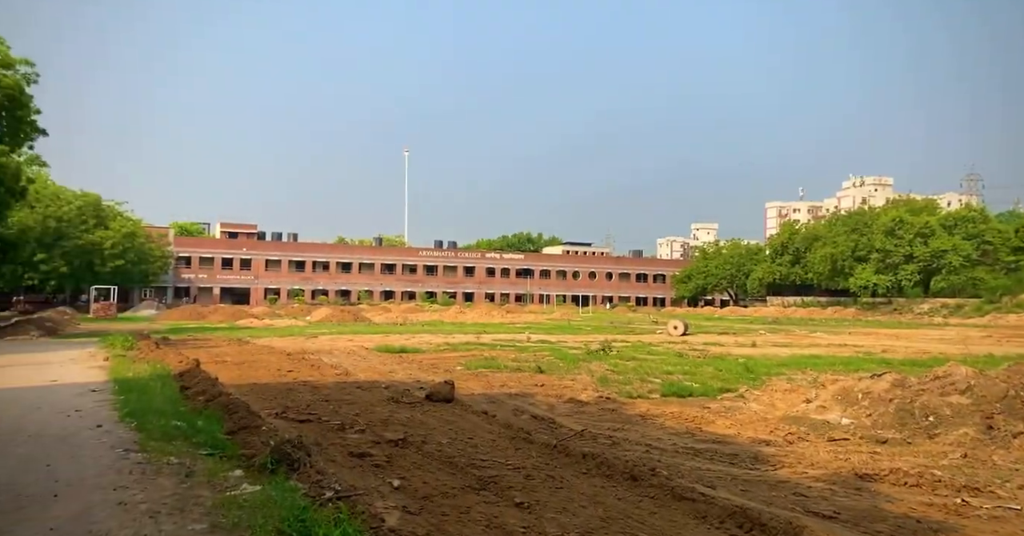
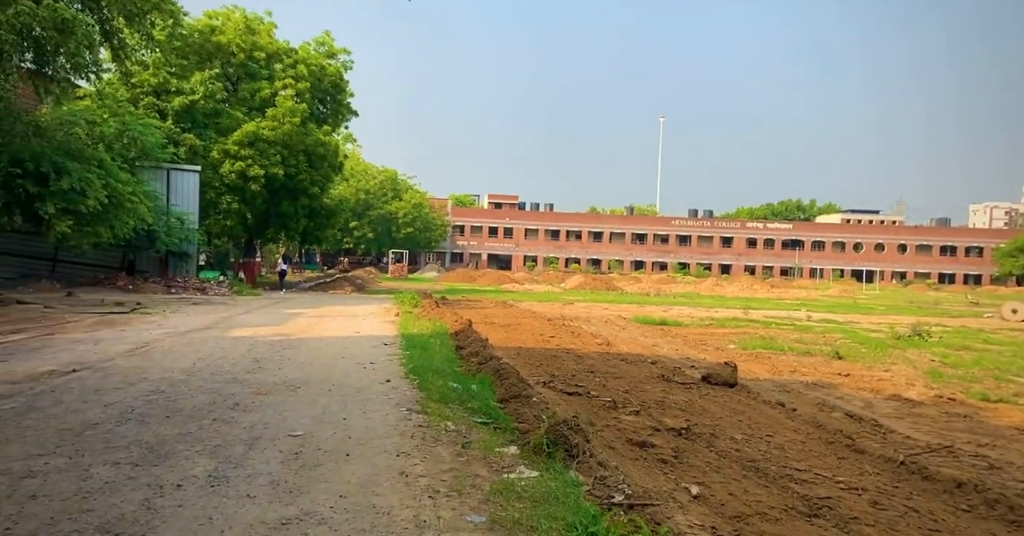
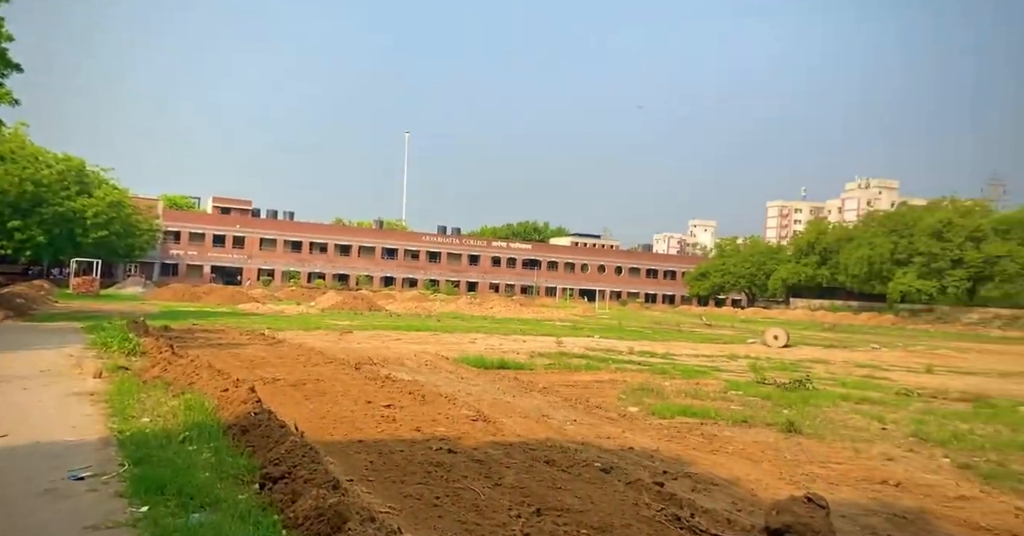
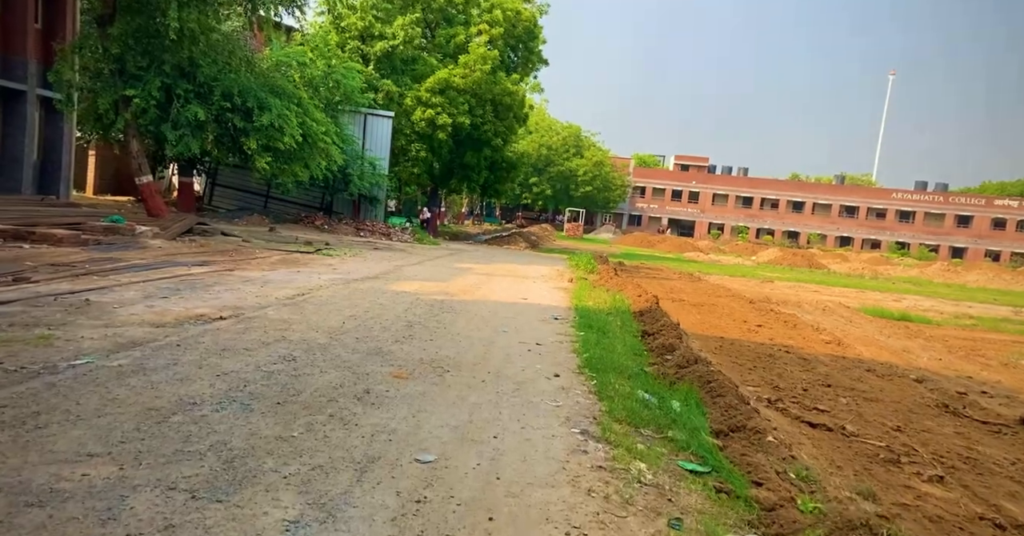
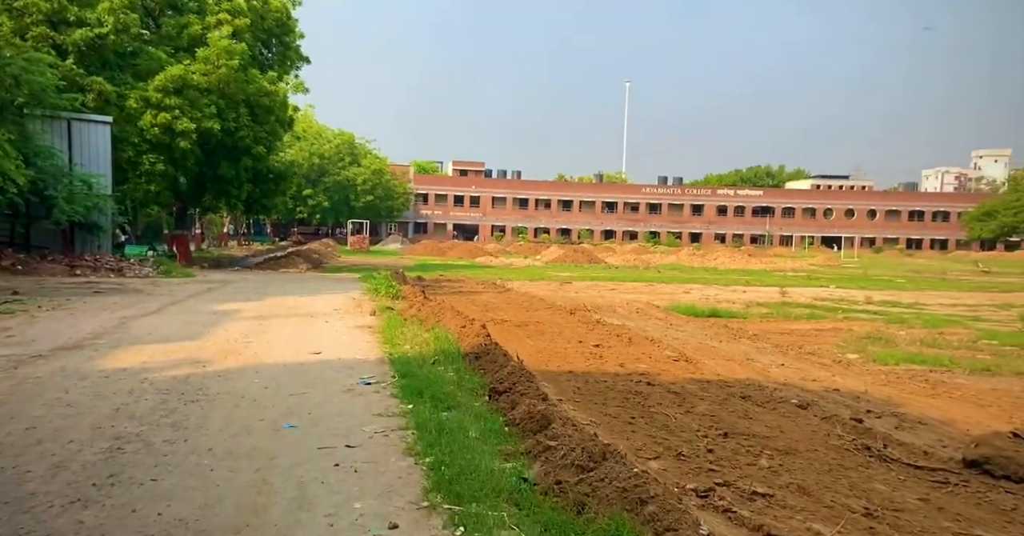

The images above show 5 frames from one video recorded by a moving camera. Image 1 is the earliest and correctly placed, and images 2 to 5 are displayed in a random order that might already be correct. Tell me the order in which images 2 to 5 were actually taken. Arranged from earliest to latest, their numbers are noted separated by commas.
2, 4, 5, 3
